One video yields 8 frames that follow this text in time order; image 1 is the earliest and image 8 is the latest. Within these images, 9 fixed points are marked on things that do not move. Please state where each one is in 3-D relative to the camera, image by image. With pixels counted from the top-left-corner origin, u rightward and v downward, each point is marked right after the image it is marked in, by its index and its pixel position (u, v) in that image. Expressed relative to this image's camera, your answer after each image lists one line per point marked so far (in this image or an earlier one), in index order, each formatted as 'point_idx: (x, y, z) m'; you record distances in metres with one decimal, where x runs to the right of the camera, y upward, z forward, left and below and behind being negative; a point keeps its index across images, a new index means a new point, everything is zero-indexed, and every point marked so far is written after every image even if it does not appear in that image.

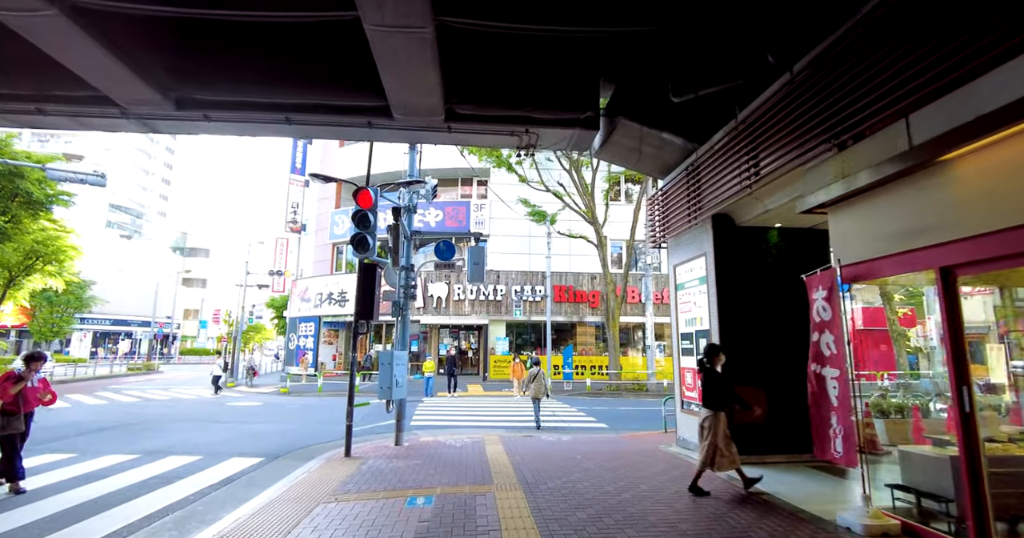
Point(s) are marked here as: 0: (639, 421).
0: (+4.2, -5.0, +16.2) m
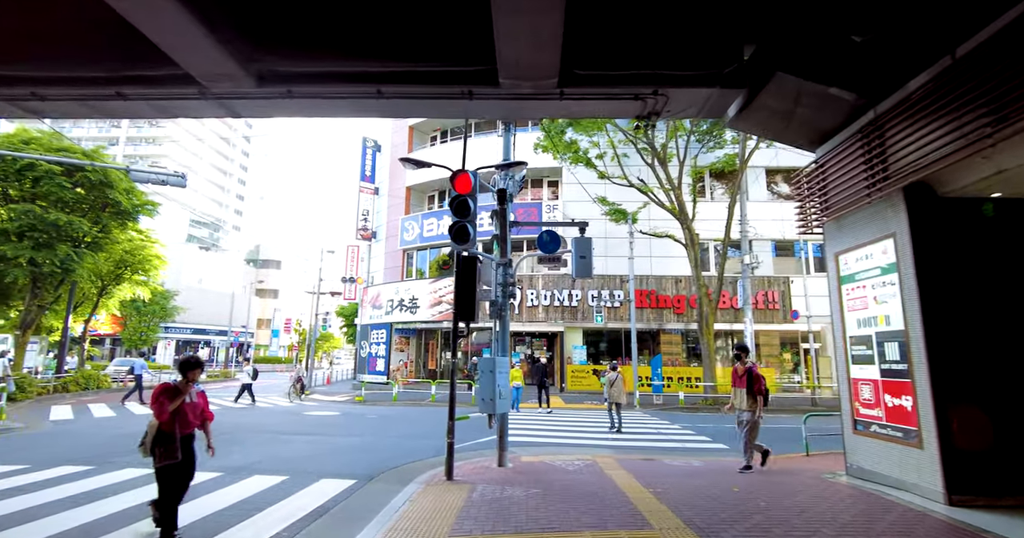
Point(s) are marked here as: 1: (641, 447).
0: (+7.1, -4.9, +13.9) m
1: (+3.3, -4.5, +12.5) m
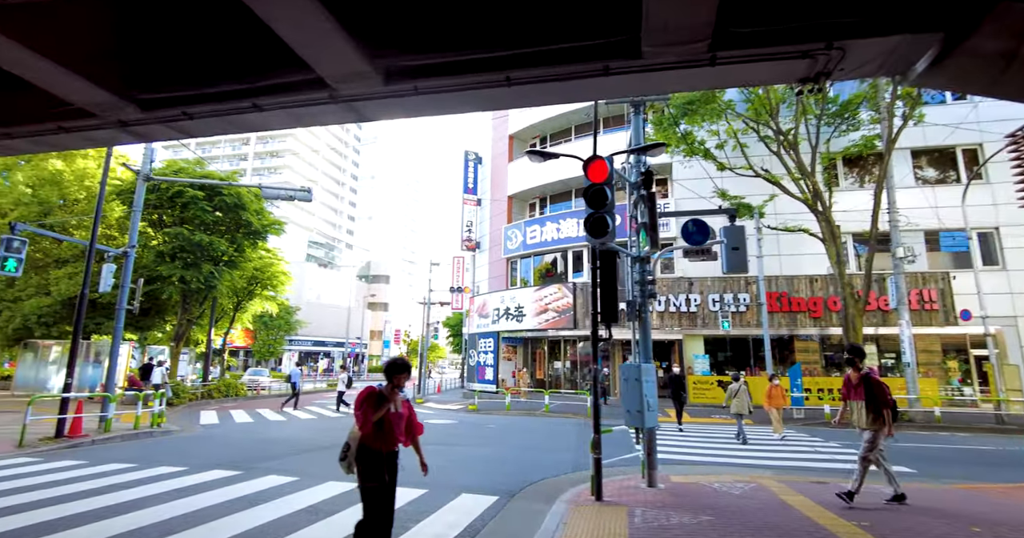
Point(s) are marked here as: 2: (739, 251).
0: (+10.4, -4.6, +11.4) m
1: (+6.5, -4.4, +10.7) m
2: (+4.2, +0.3, +9.1) m
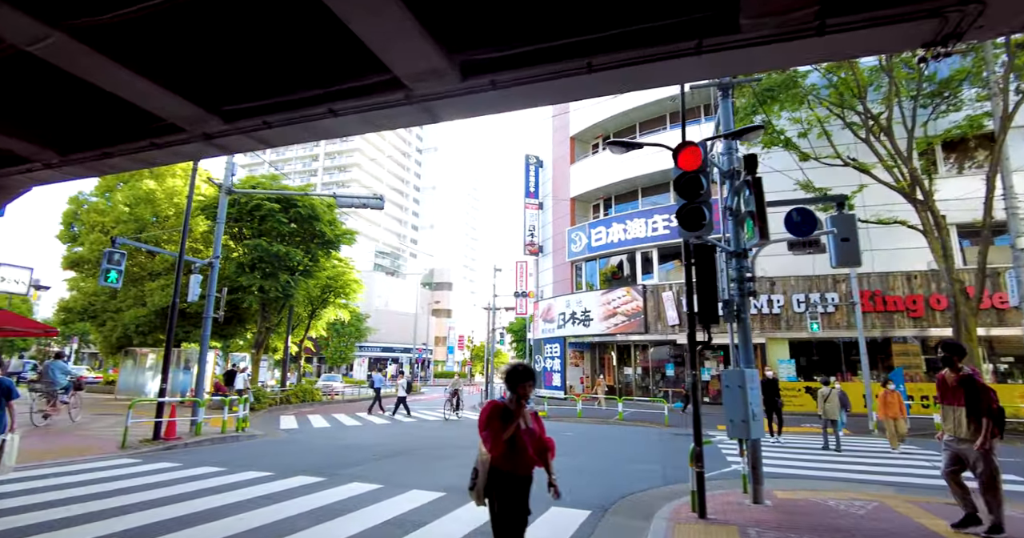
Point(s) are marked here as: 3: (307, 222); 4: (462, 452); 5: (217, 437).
0: (+12.2, -4.4, +9.7) m
1: (+8.1, -4.2, +9.4) m
2: (+5.6, +0.5, +8.1) m
3: (-8.4, +2.0, +20.0) m
4: (-1.2, -4.3, +11.4) m
5: (-7.2, -4.1, +11.9) m
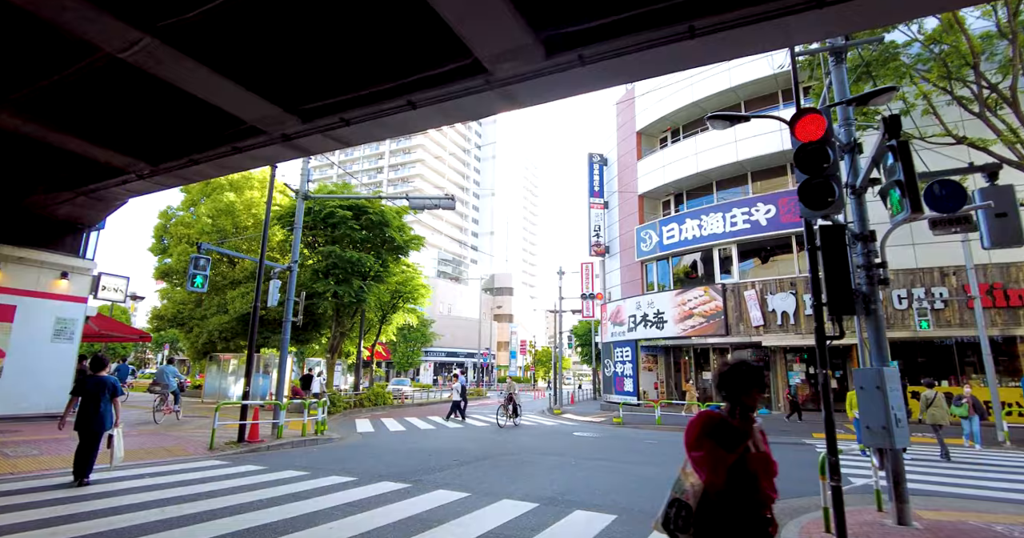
0: (+13.8, -4.0, +7.6) m
1: (+9.7, -3.9, +7.8) m
2: (+6.9, +0.7, +6.8) m
3: (-5.7, +1.7, +20.2) m
4: (+0.7, -4.2, +10.8) m
5: (-5.2, -4.2, +12.0) m
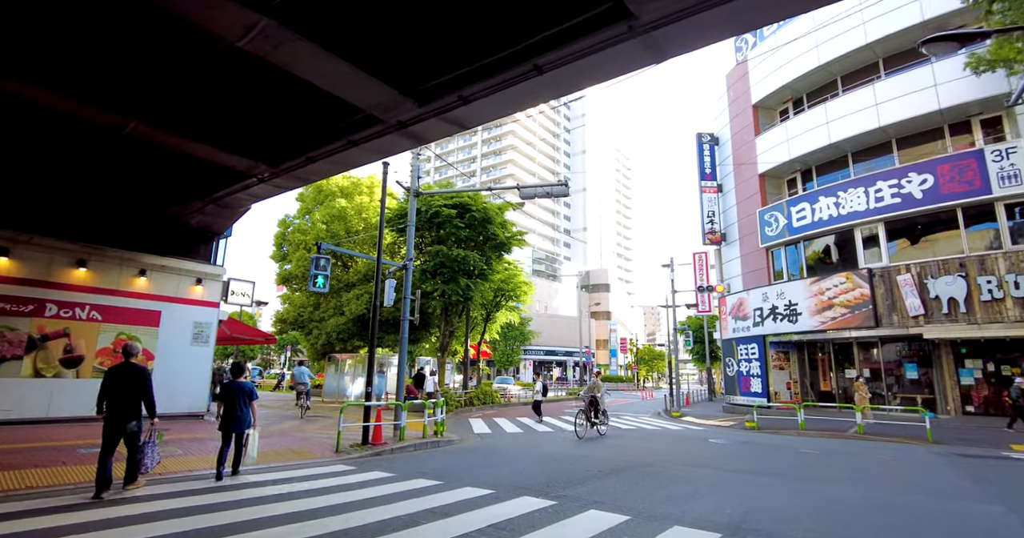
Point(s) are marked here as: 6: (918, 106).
0: (+15.7, -3.2, +4.0) m
1: (+11.8, -3.3, +4.9) m
2: (+8.7, +1.2, +4.4) m
3: (-1.5, +1.8, +19.8) m
4: (+3.4, -3.9, +9.4) m
5: (-2.2, -4.1, +11.6) m
6: (+16.2, +6.5, +19.5) m
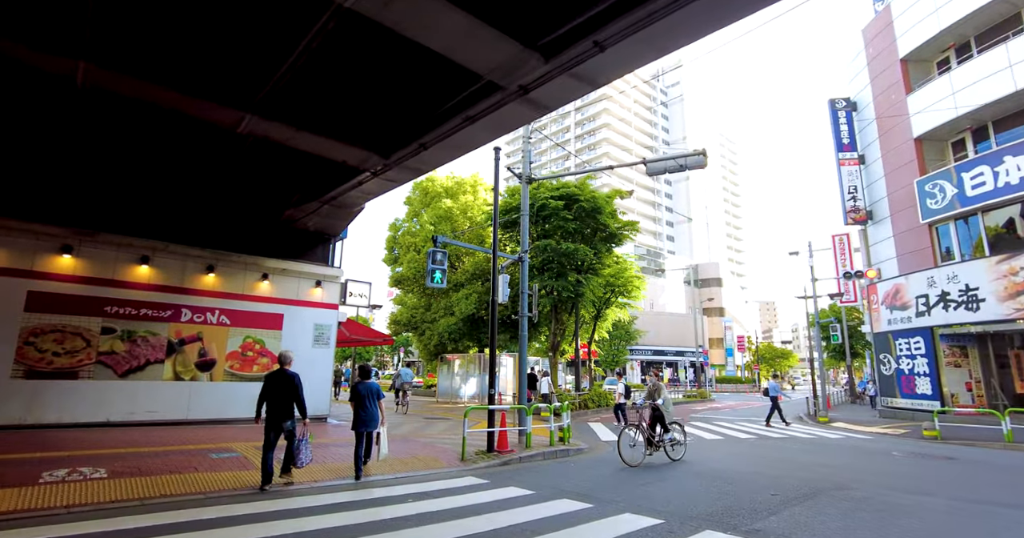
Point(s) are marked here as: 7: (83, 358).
0: (+17.0, -2.2, -0.3) m
1: (+13.3, -2.4, +1.3) m
2: (+9.9, +1.9, +1.4) m
3: (+2.7, +2.0, +18.4) m
4: (+5.9, -3.4, +7.2) m
5: (+0.7, -3.9, +10.4) m
6: (+19.8, +7.5, +14.9) m
7: (-8.4, -1.7, +9.6) m
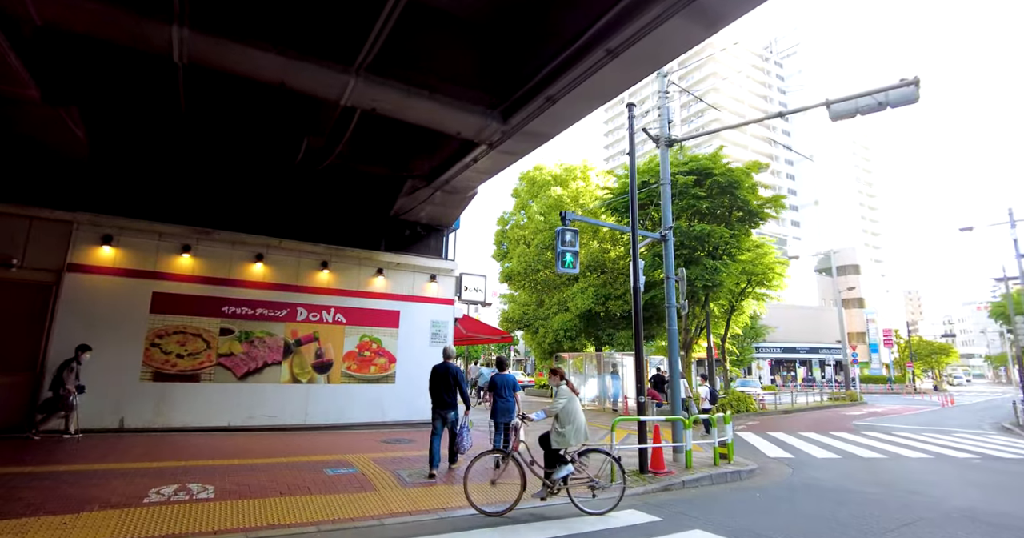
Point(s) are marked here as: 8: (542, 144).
0: (+17.1, -1.1, -5.4) m
1: (+13.8, -1.5, -3.1) m
2: (+10.4, +2.7, -2.3) m
3: (+6.6, +2.5, +15.8) m
4: (+7.8, -2.8, +4.1) m
5: (+3.4, -3.5, +8.3) m
6: (+22.5, +8.8, +9.0) m
7: (-5.8, -1.7, +9.3) m
8: (+0.4, +2.3, +8.8) m
